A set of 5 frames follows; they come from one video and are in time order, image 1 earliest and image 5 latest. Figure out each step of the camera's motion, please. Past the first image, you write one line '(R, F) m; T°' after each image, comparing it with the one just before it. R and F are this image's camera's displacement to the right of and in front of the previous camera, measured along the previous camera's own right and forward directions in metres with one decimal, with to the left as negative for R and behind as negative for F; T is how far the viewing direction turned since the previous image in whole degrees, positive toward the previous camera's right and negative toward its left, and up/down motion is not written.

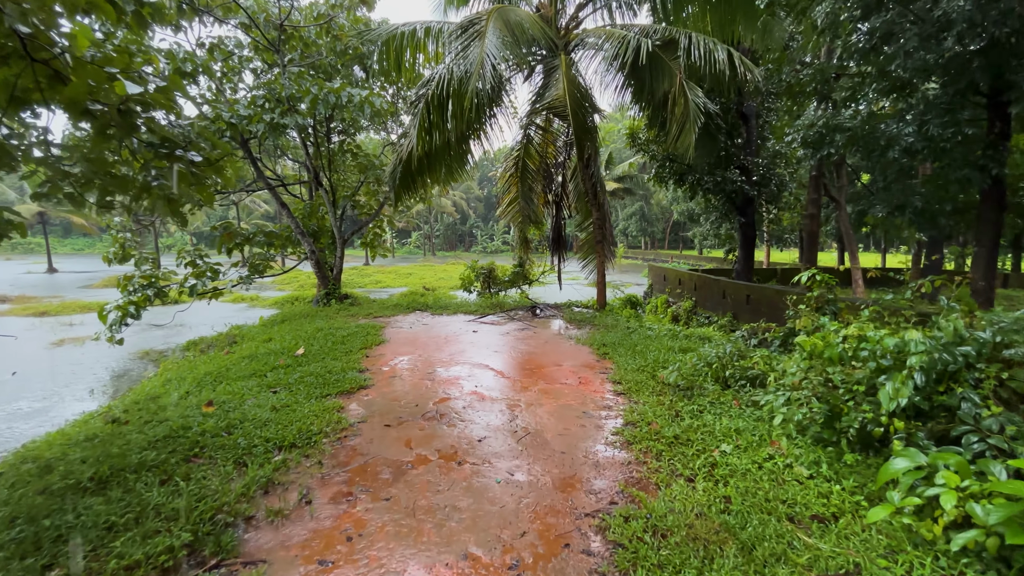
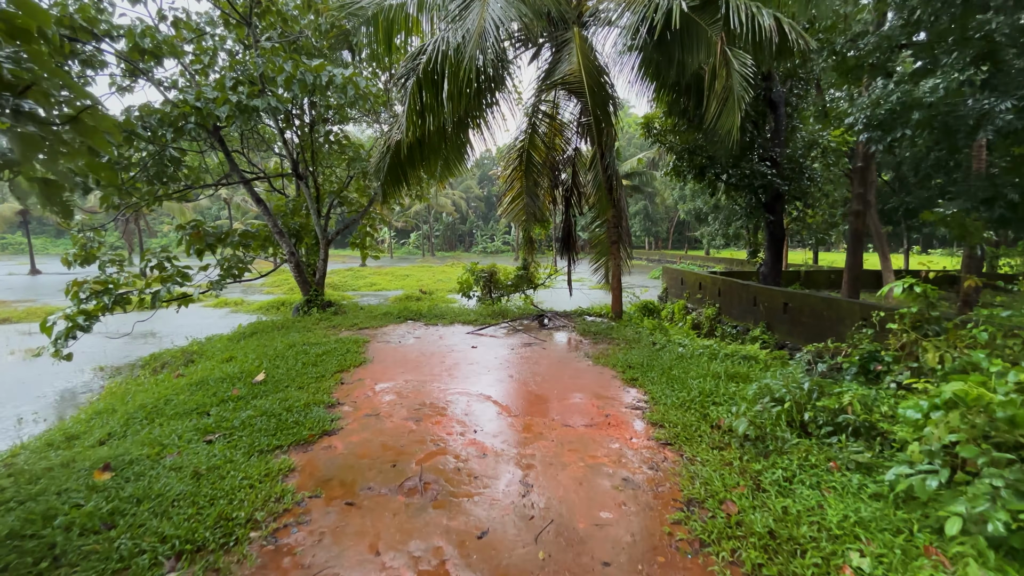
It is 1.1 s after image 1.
(0.0, +0.7) m; 0°
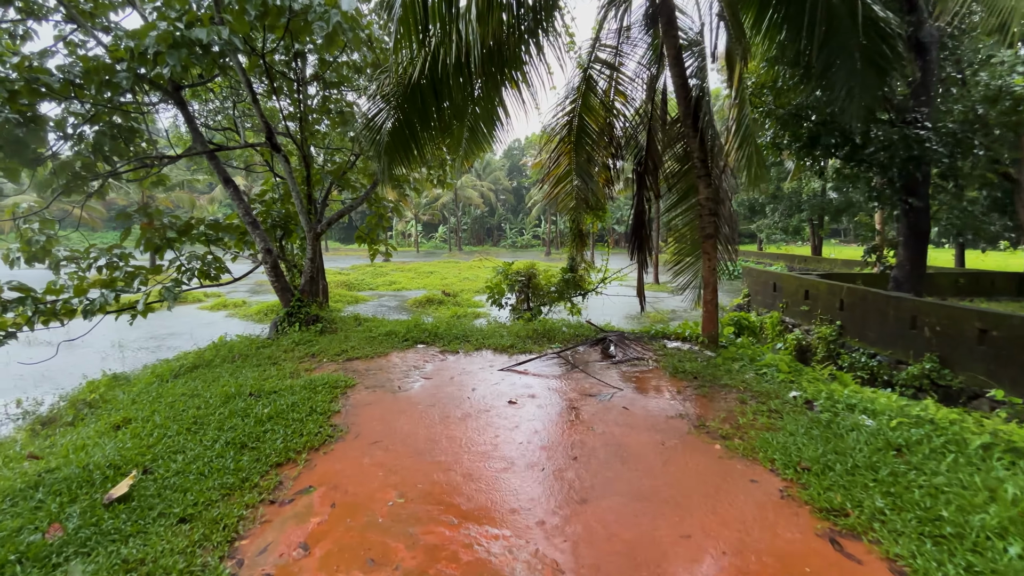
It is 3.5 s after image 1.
(-0.2, +1.5) m; -3°
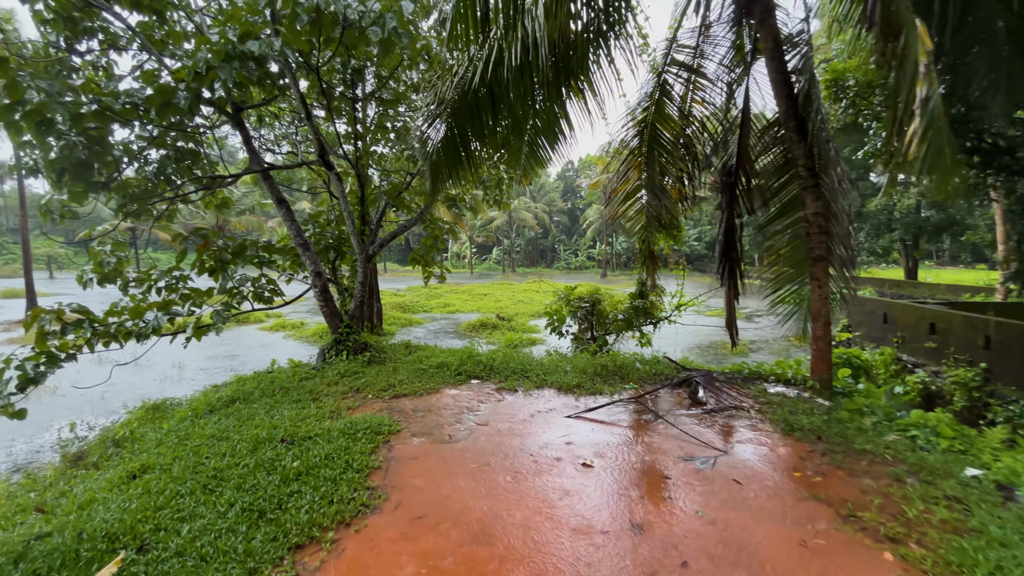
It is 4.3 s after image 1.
(-0.1, +0.4) m; -7°
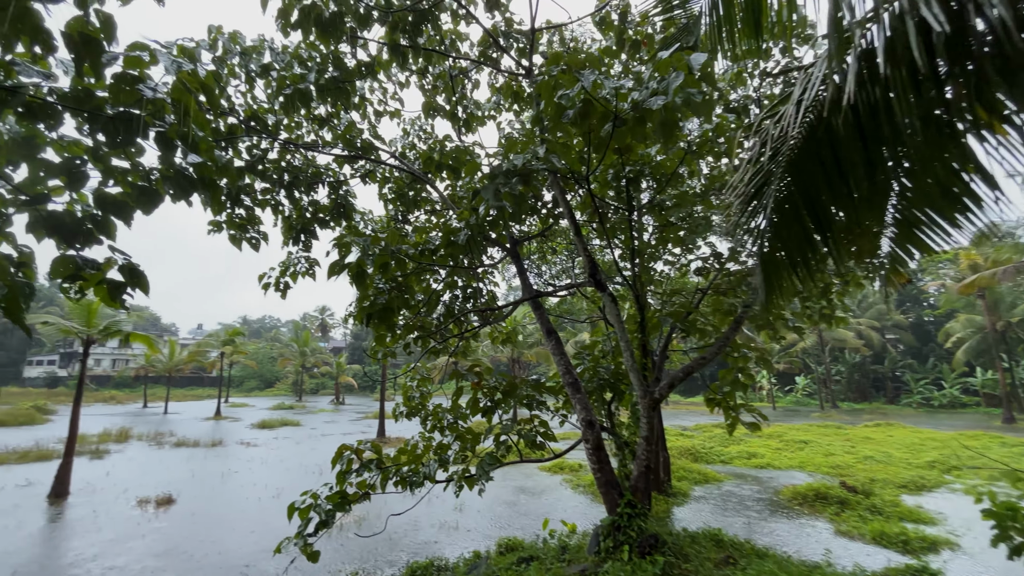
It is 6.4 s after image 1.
(-0.4, +1.0) m; -34°
